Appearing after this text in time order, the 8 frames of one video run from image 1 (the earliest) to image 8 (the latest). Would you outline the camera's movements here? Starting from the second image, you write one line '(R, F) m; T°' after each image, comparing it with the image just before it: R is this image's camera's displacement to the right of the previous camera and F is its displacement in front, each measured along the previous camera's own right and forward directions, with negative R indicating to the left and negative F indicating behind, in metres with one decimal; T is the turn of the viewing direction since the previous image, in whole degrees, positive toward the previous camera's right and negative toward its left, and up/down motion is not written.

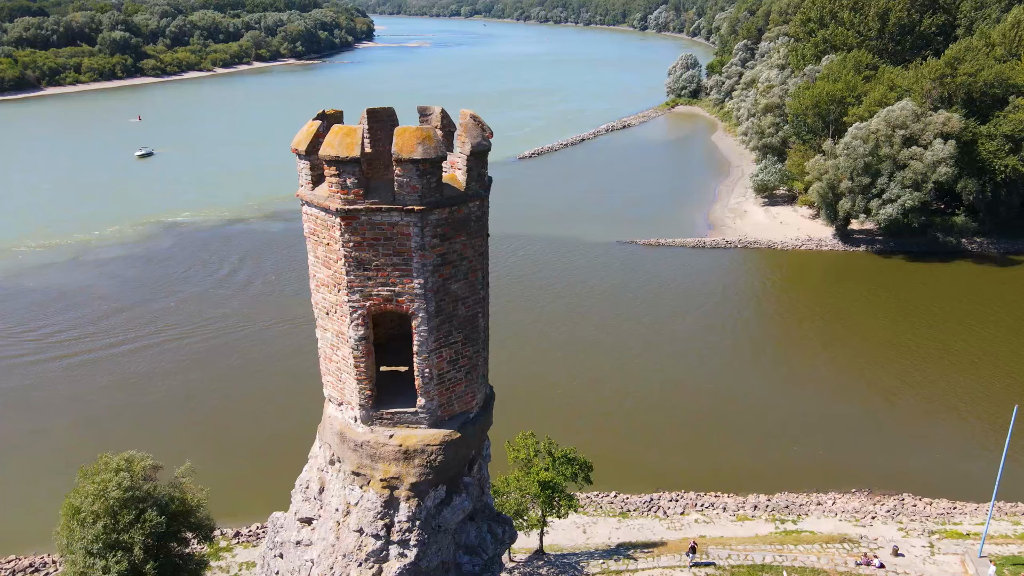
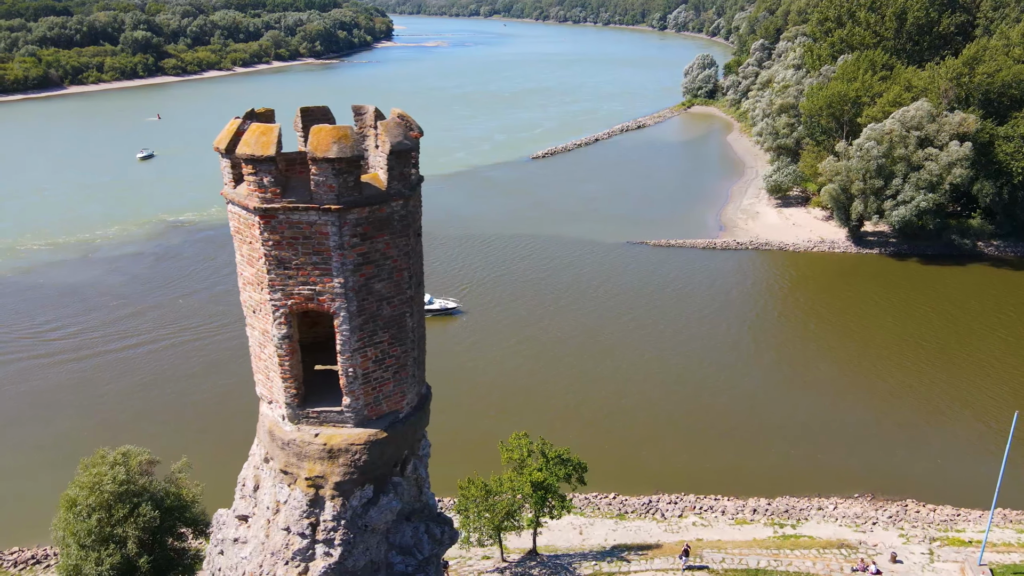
(+0.4, 0.0) m; -1°
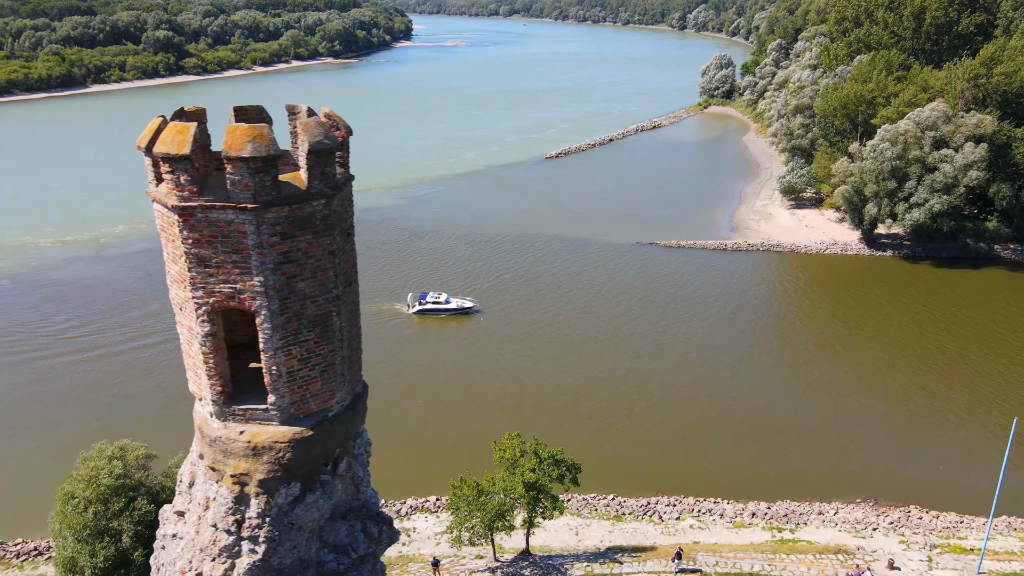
(+0.4, 0.0) m; -1°
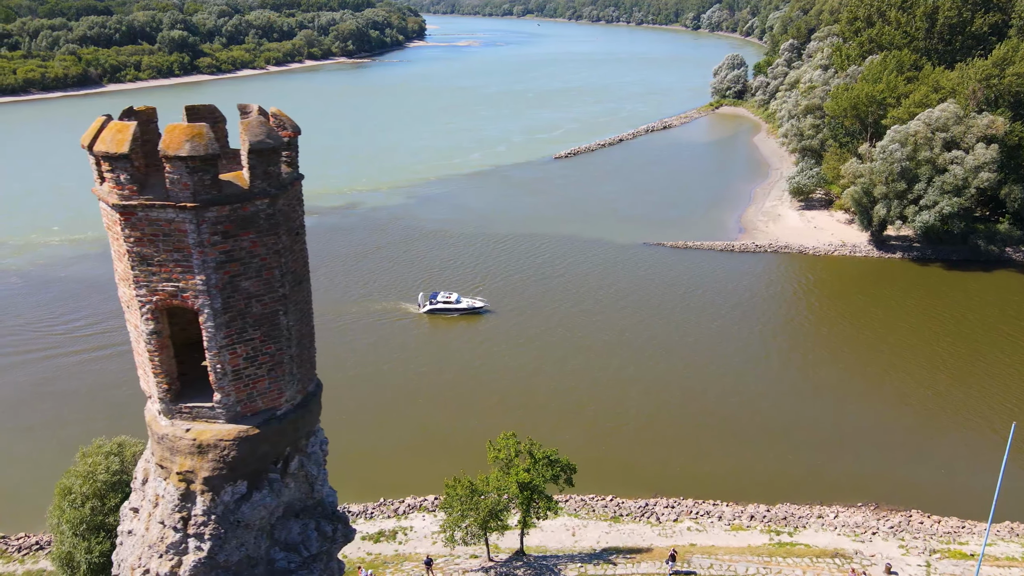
(+0.3, 0.0) m; -1°
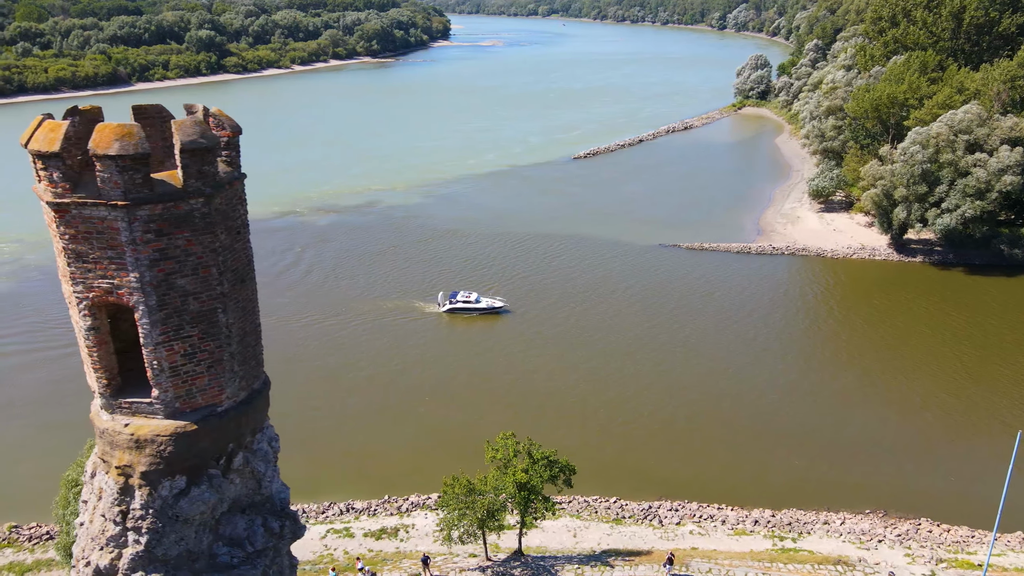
(+0.4, 0.0) m; -2°
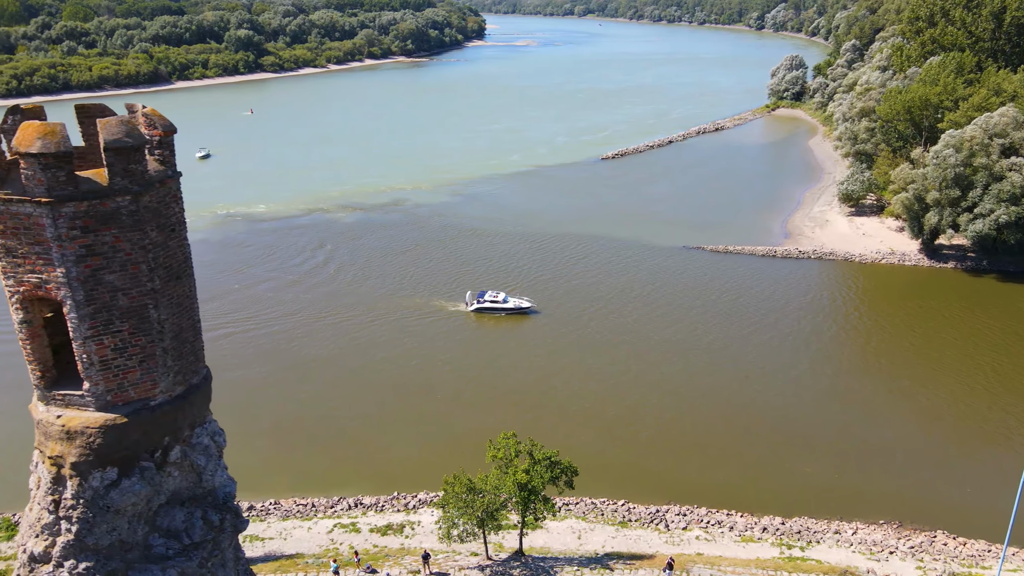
(+0.5, 0.0) m; -2°
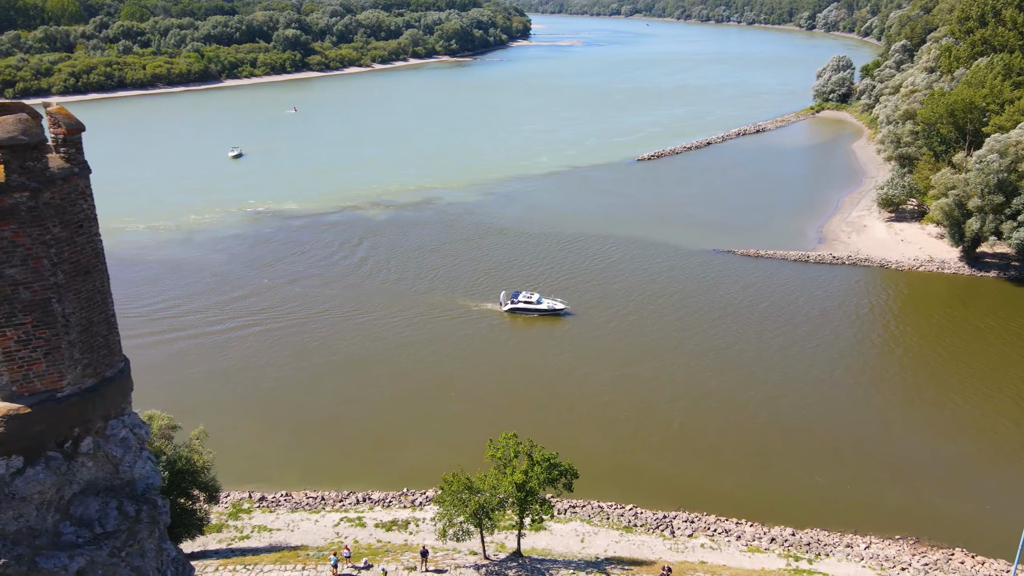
(+0.8, 0.0) m; -3°
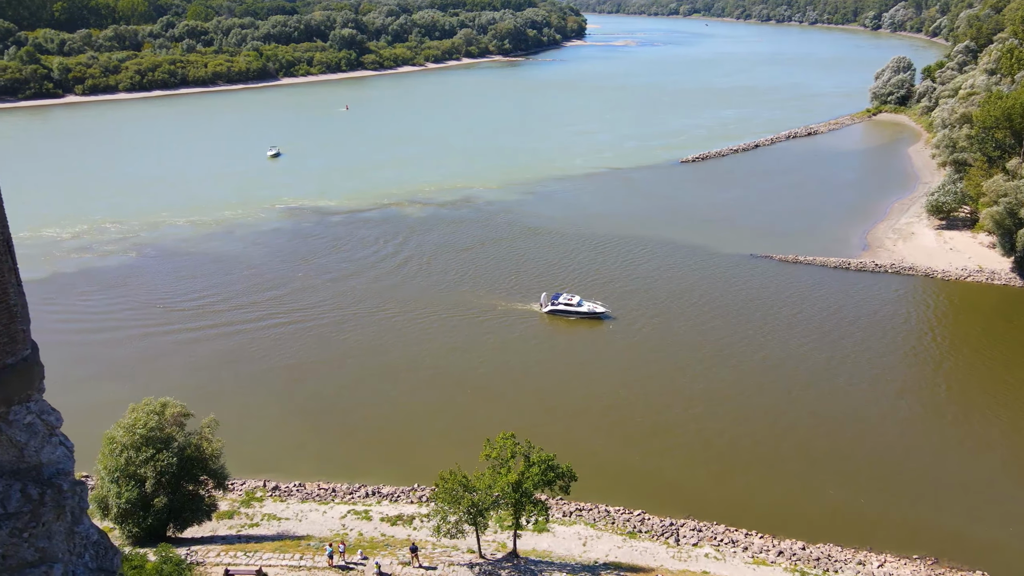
(+1.0, 0.0) m; -4°
